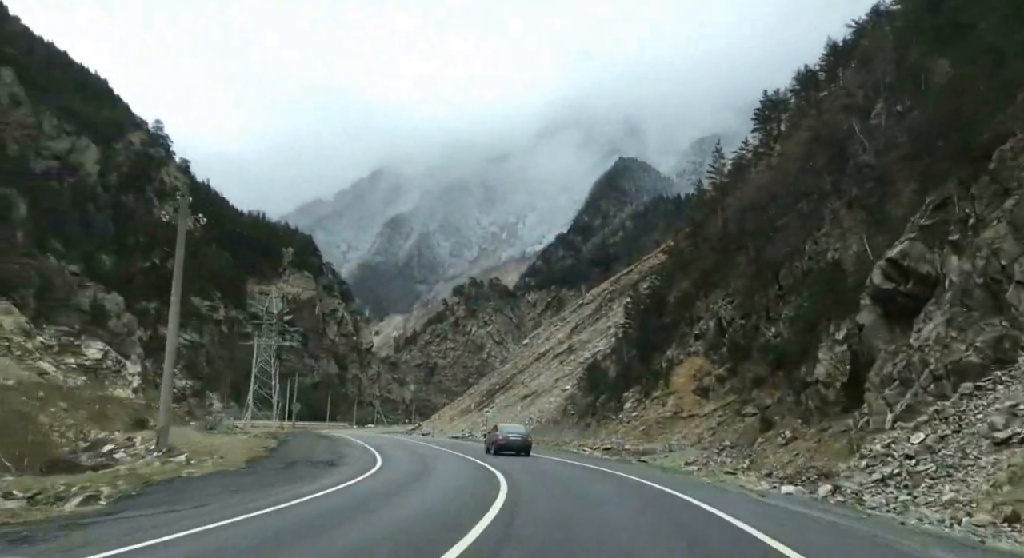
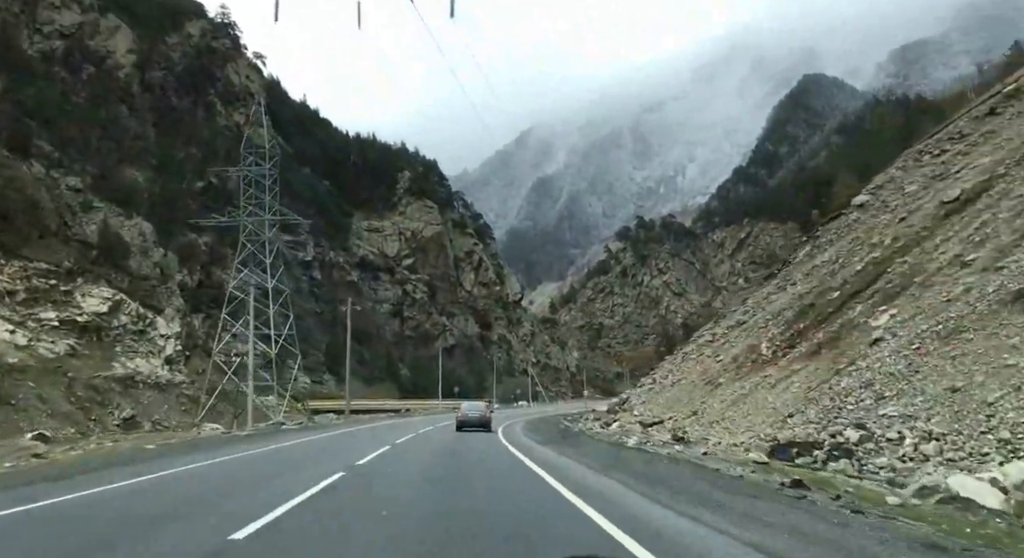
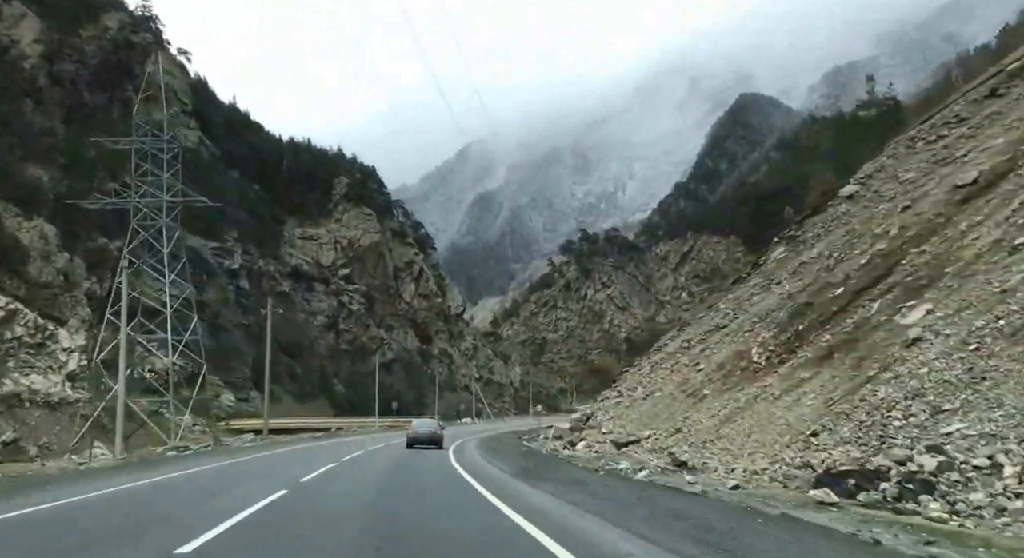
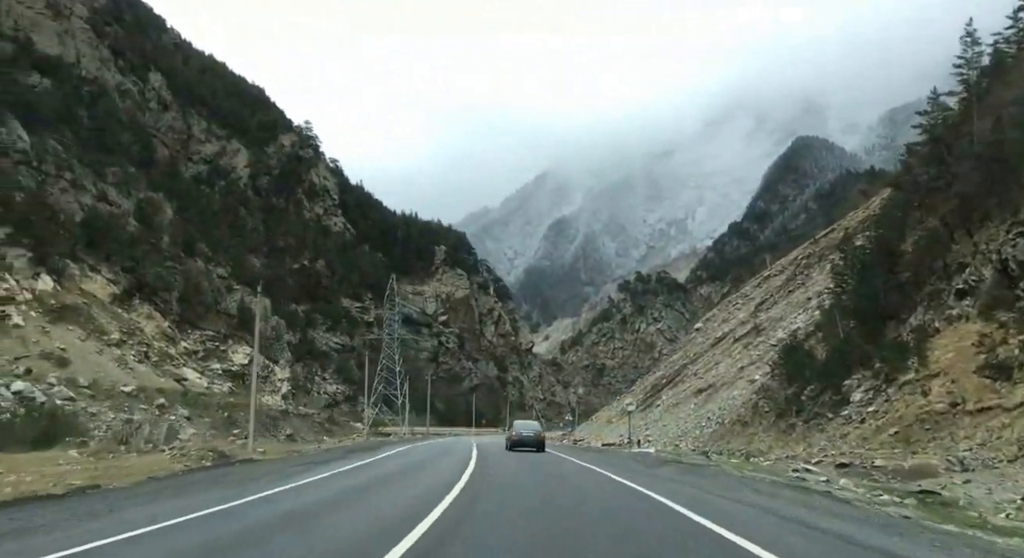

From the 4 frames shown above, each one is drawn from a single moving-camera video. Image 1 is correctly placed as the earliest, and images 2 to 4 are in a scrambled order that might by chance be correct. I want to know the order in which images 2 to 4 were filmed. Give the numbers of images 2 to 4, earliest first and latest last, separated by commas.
4, 2, 3
